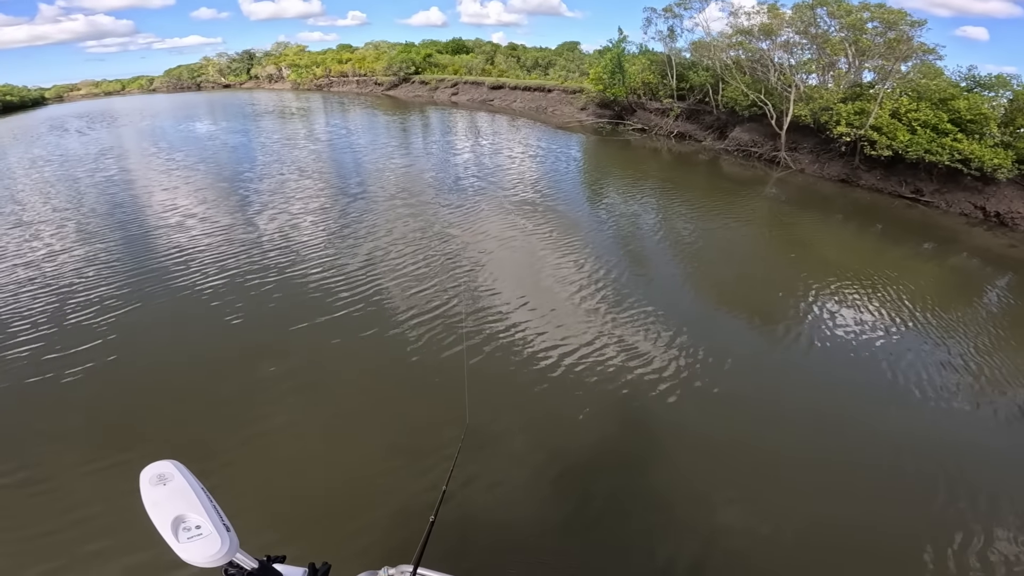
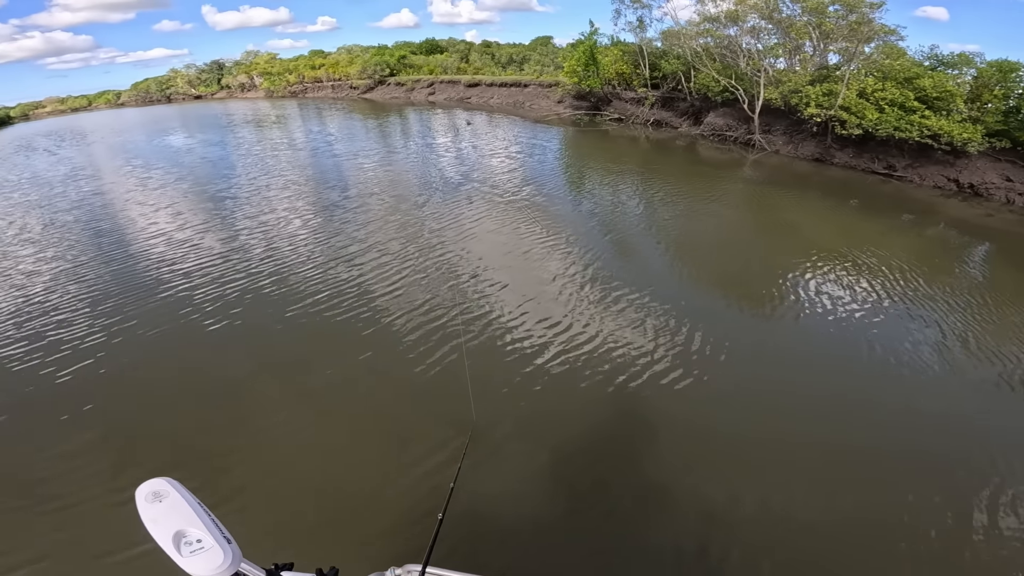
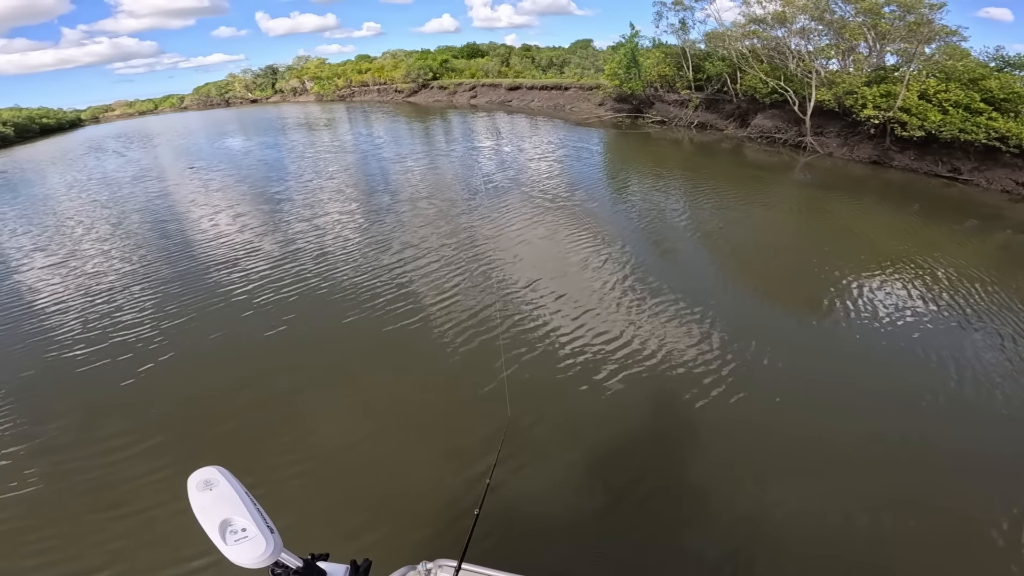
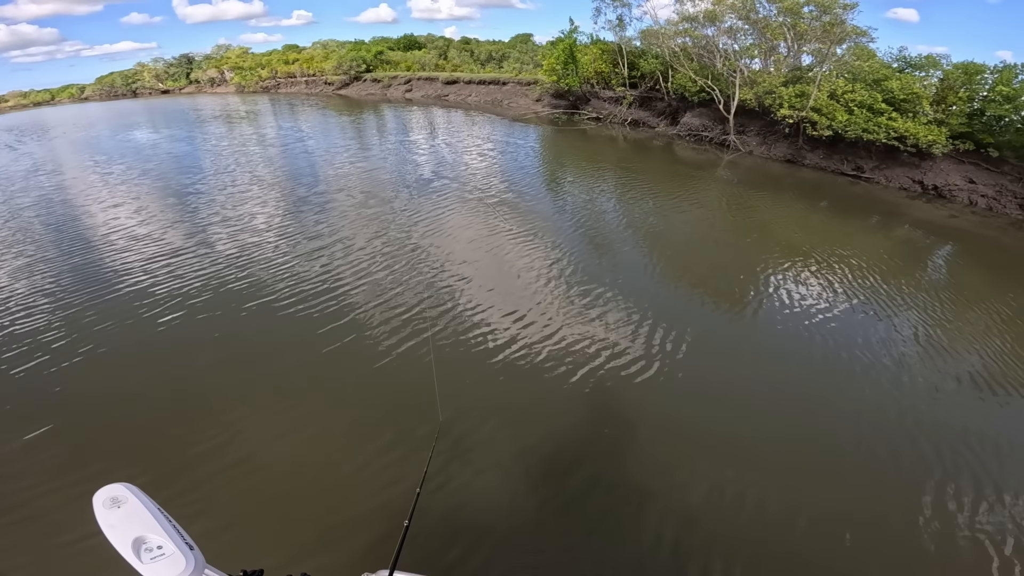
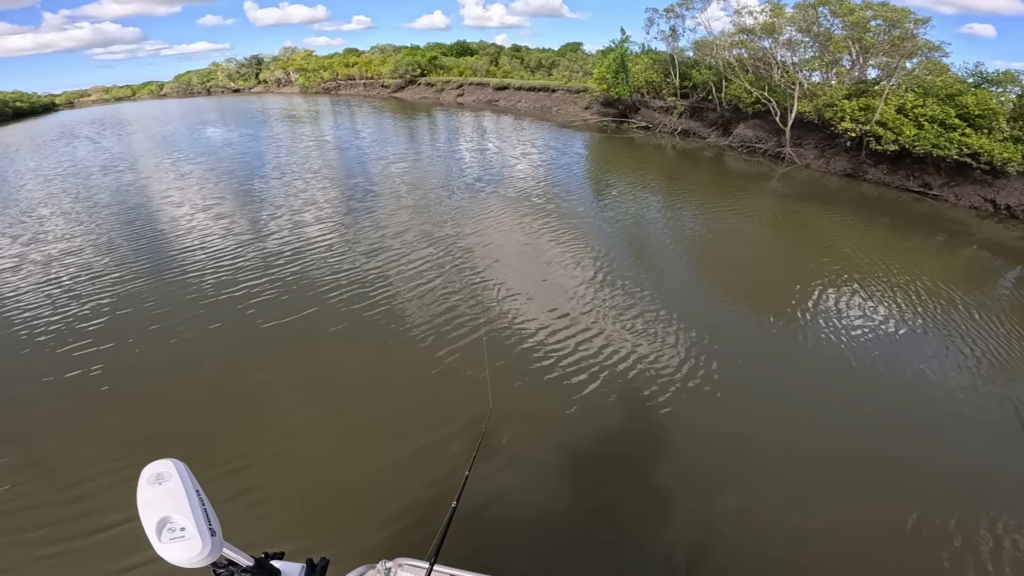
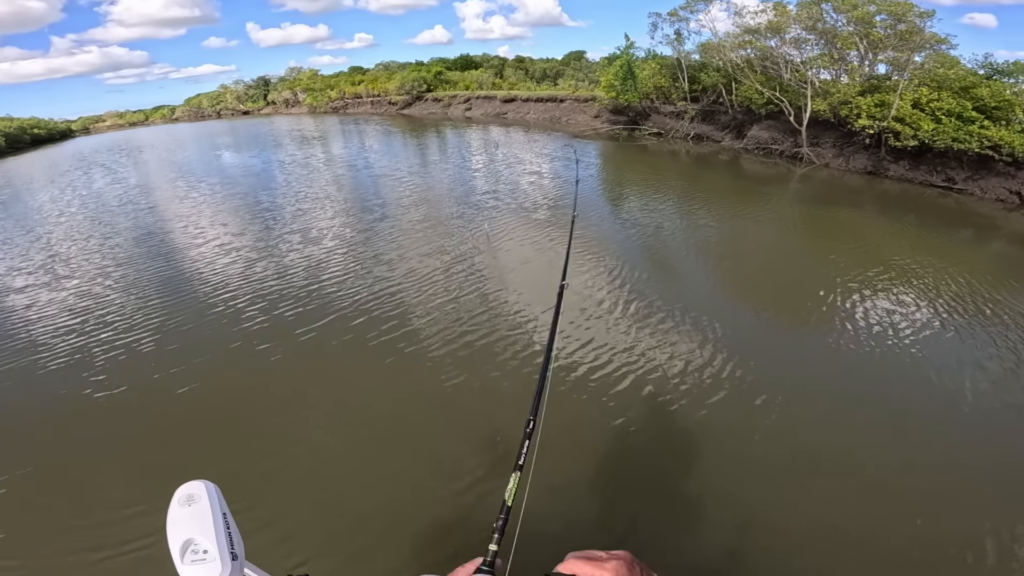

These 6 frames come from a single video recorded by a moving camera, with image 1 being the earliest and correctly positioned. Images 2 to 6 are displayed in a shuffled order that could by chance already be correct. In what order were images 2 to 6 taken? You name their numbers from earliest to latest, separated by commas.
4, 2, 3, 5, 6
